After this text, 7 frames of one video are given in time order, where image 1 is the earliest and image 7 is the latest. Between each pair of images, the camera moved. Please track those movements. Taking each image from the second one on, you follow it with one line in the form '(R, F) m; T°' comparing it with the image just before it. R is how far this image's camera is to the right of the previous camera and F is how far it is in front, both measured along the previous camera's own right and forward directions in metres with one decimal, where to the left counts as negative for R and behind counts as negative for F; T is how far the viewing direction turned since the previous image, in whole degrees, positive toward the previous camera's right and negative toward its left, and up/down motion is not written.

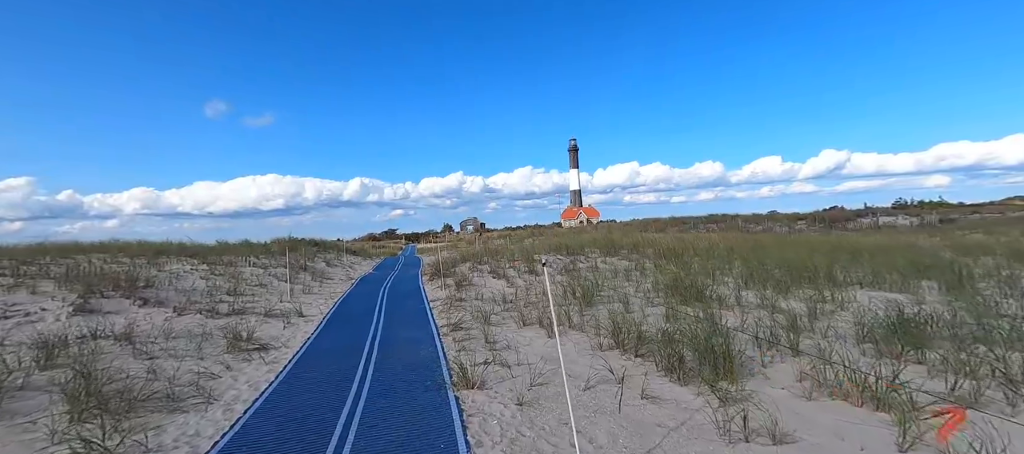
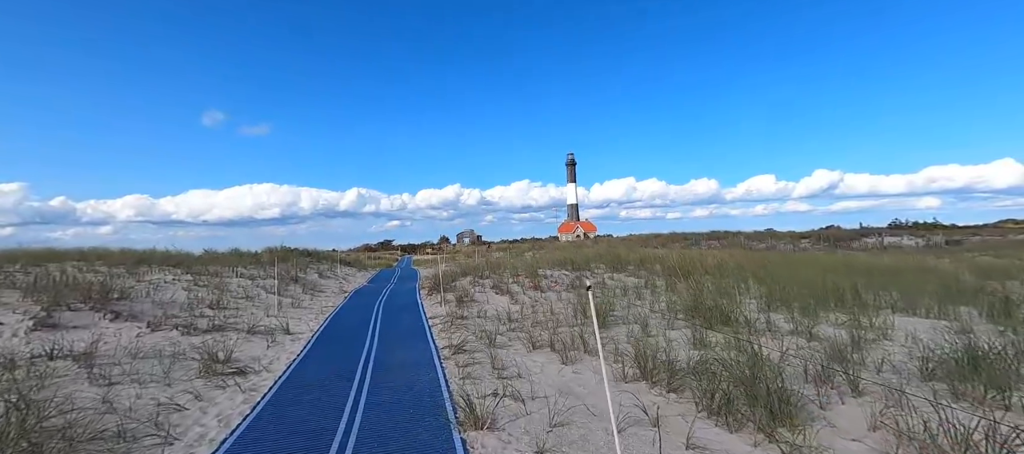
(-0.3, +1.0) m; 0°
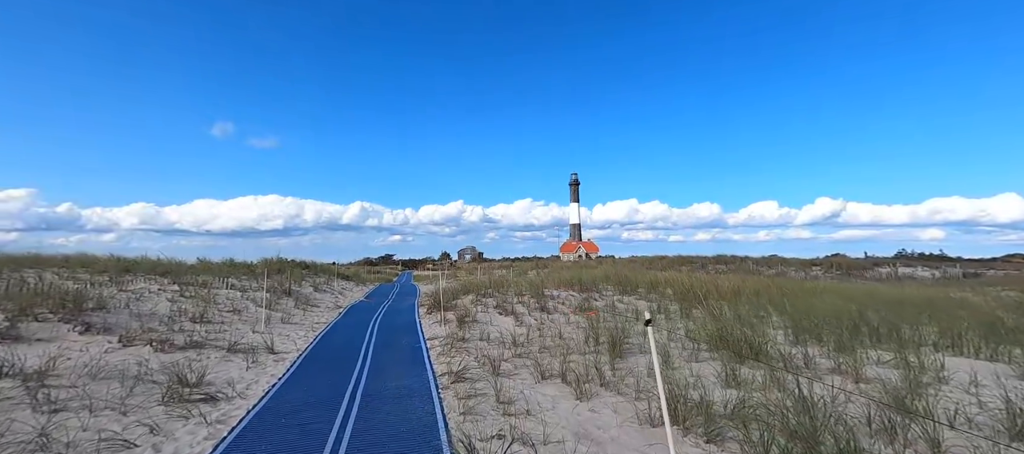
(-0.2, +0.9) m; 0°
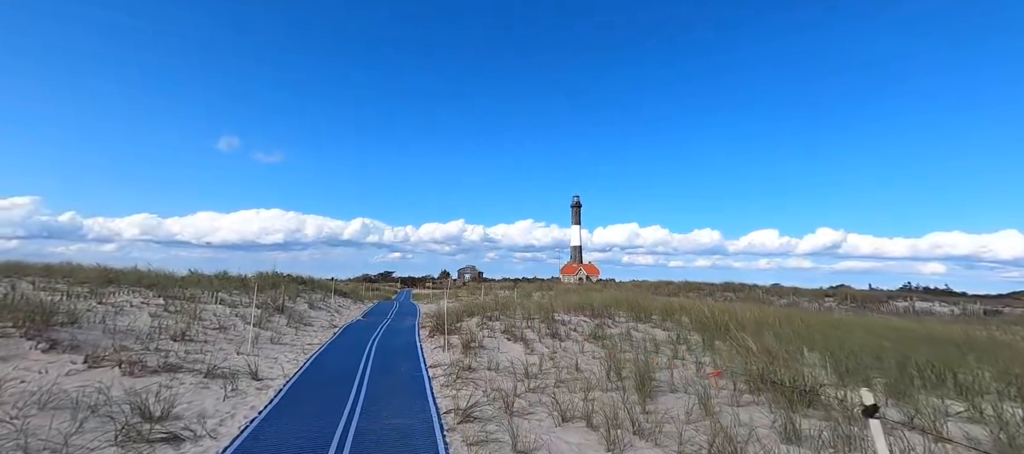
(-0.4, +1.0) m; 0°
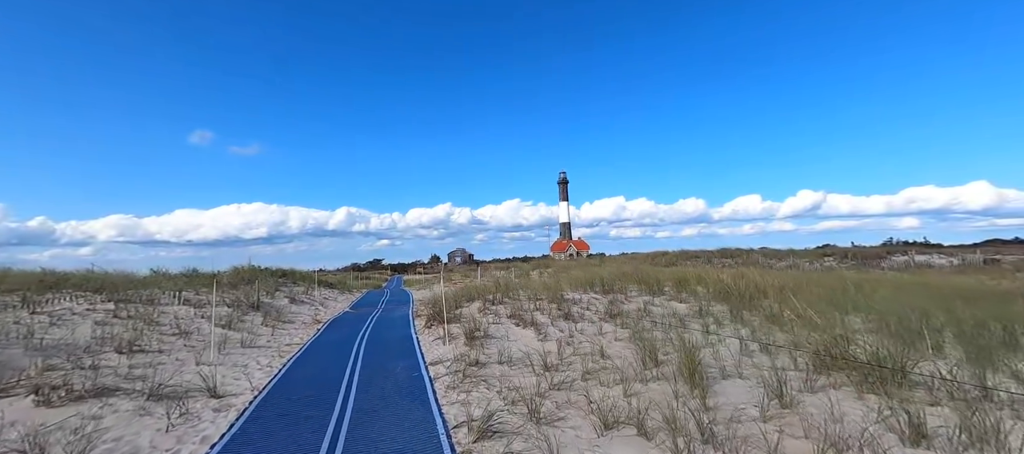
(-0.4, +1.9) m; +2°
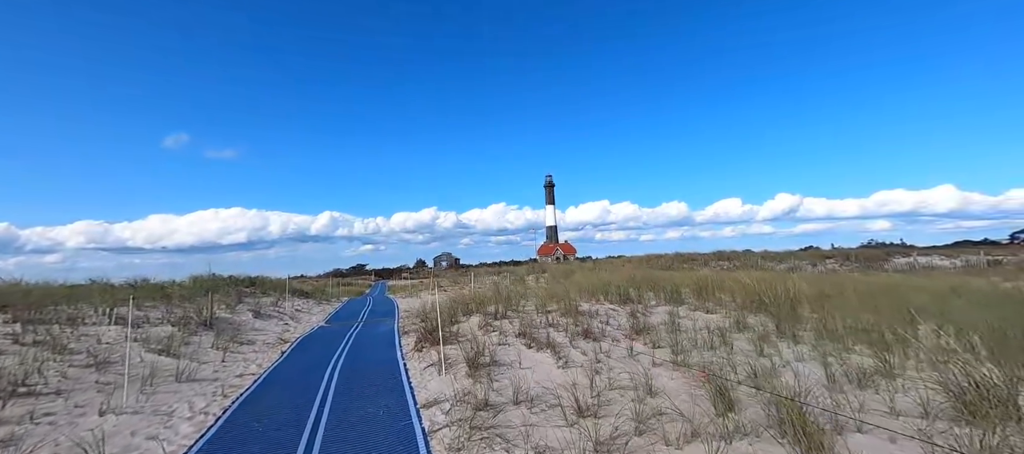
(-0.5, +2.3) m; +2°
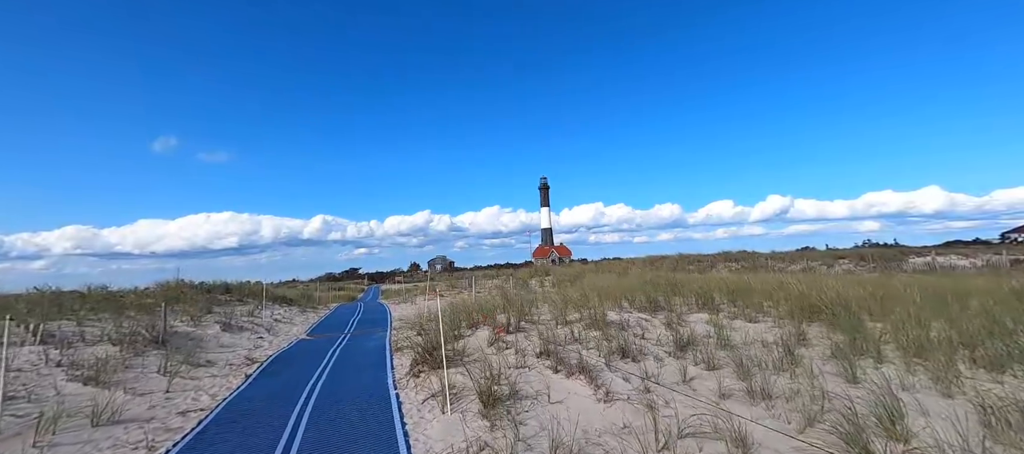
(-0.5, +2.1) m; +1°
